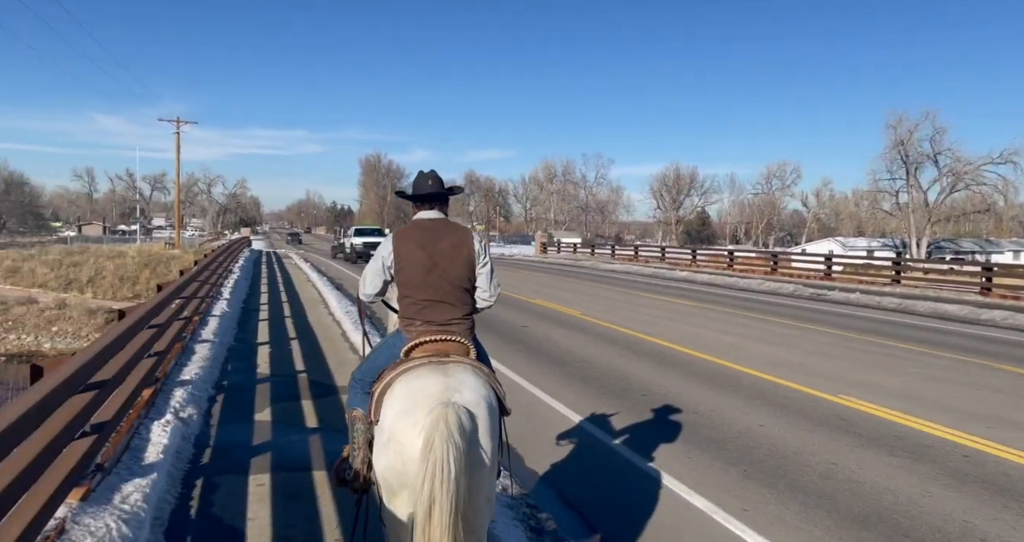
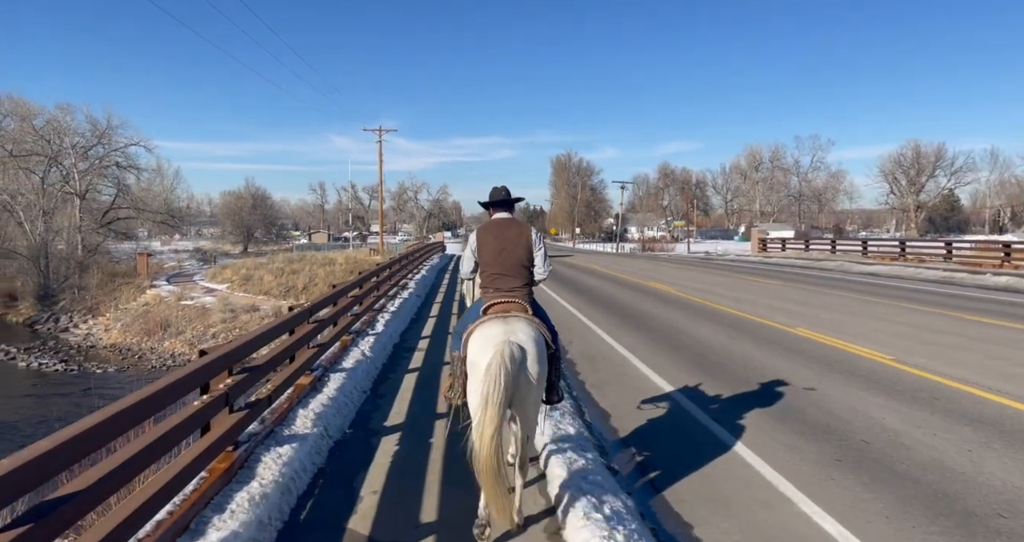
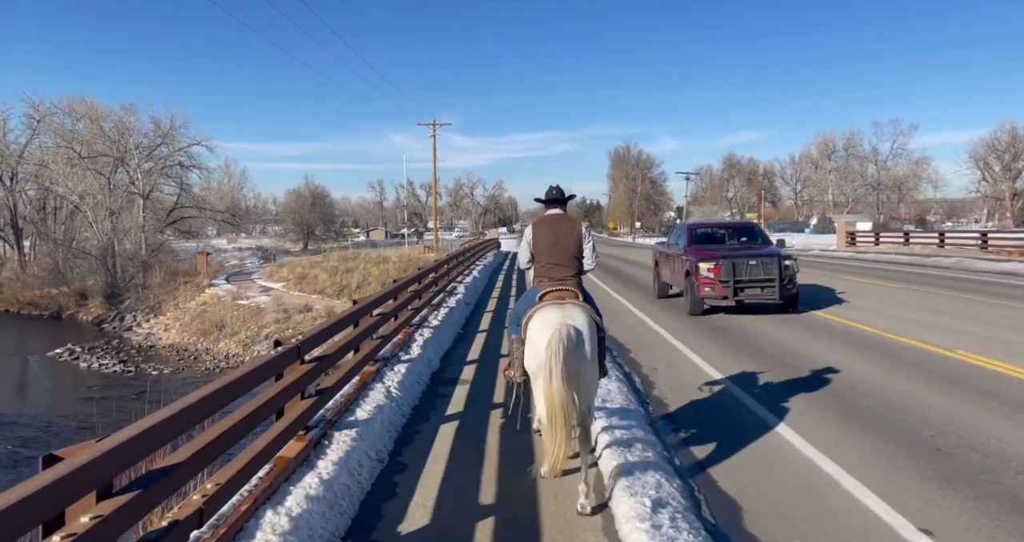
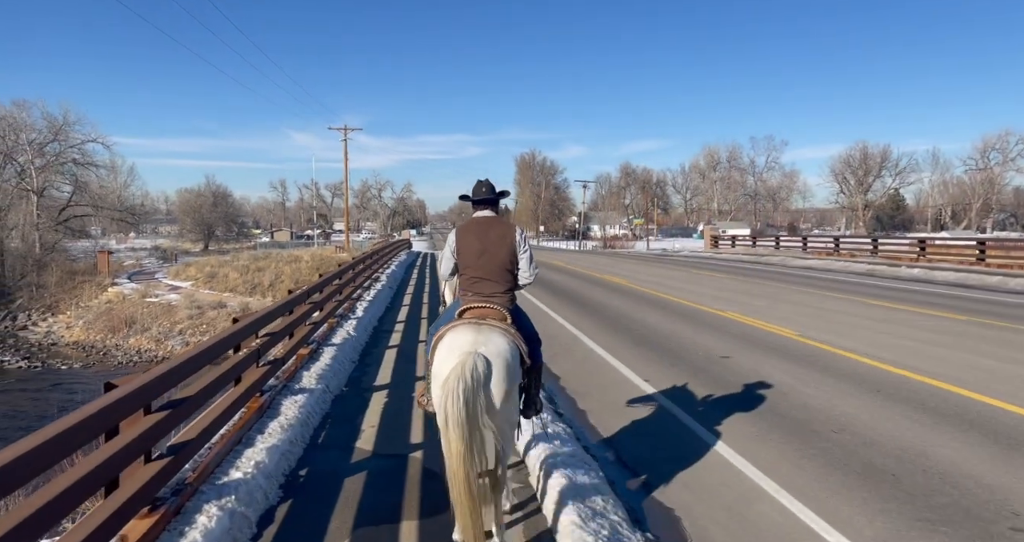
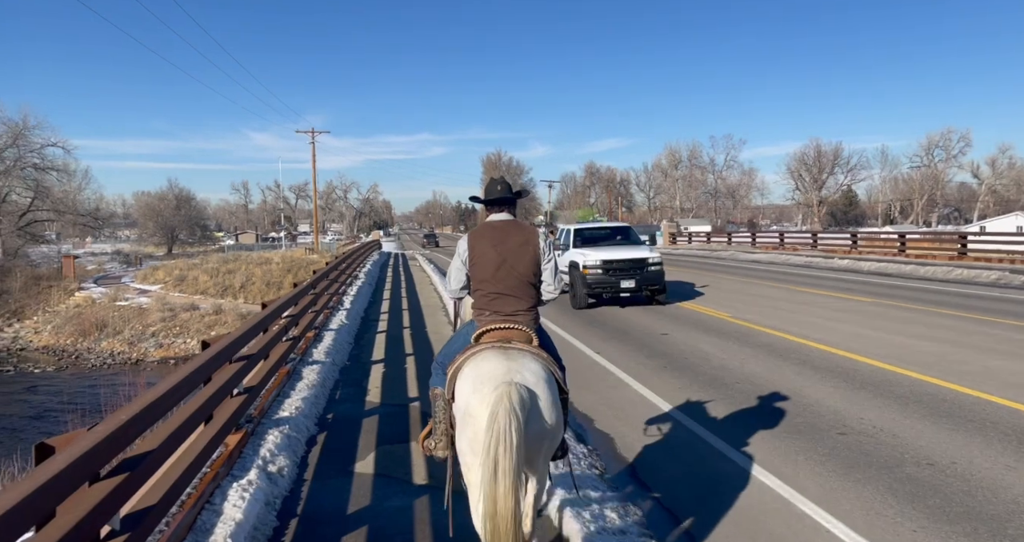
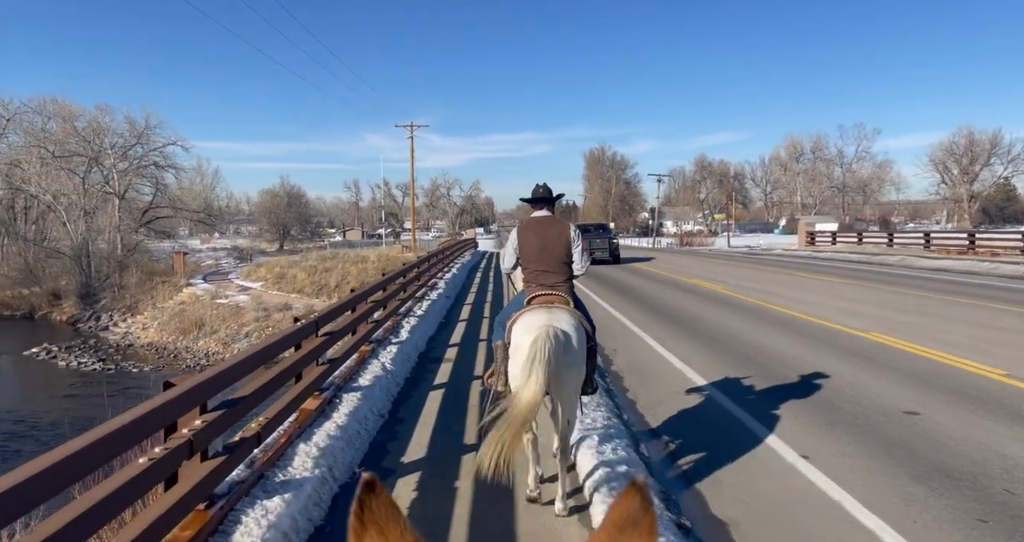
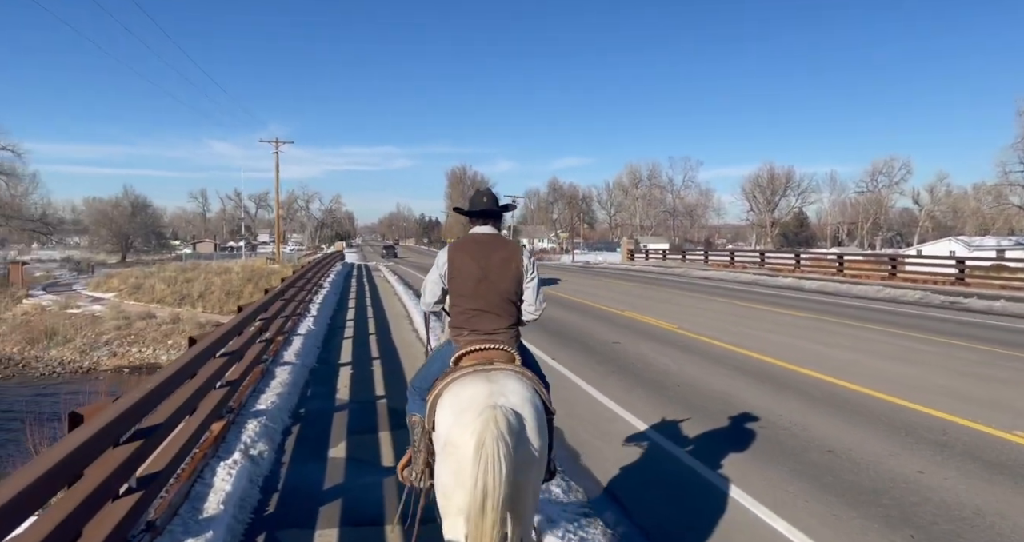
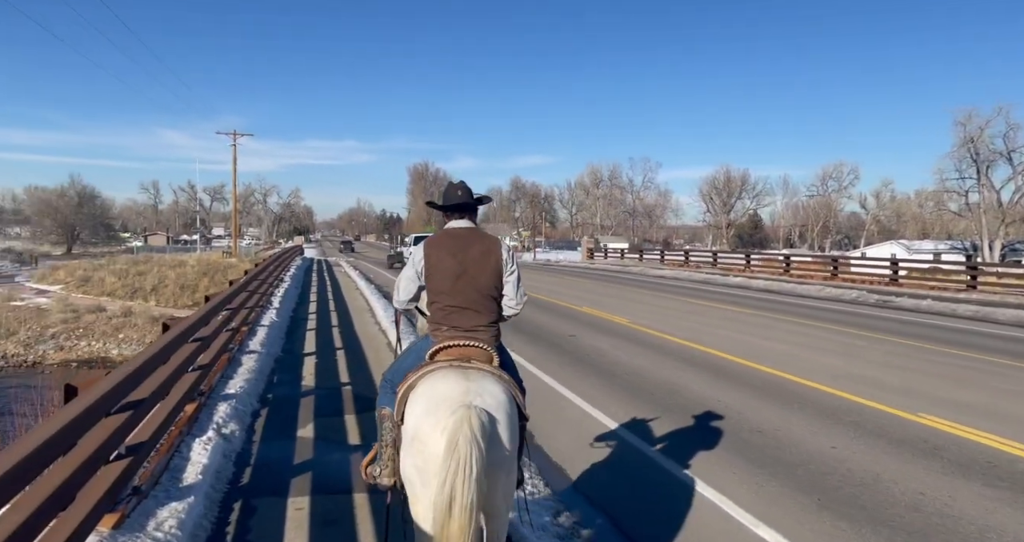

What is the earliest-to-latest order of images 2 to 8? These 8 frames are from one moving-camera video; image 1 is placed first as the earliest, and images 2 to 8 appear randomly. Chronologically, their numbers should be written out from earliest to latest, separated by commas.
8, 7, 5, 4, 2, 6, 3
